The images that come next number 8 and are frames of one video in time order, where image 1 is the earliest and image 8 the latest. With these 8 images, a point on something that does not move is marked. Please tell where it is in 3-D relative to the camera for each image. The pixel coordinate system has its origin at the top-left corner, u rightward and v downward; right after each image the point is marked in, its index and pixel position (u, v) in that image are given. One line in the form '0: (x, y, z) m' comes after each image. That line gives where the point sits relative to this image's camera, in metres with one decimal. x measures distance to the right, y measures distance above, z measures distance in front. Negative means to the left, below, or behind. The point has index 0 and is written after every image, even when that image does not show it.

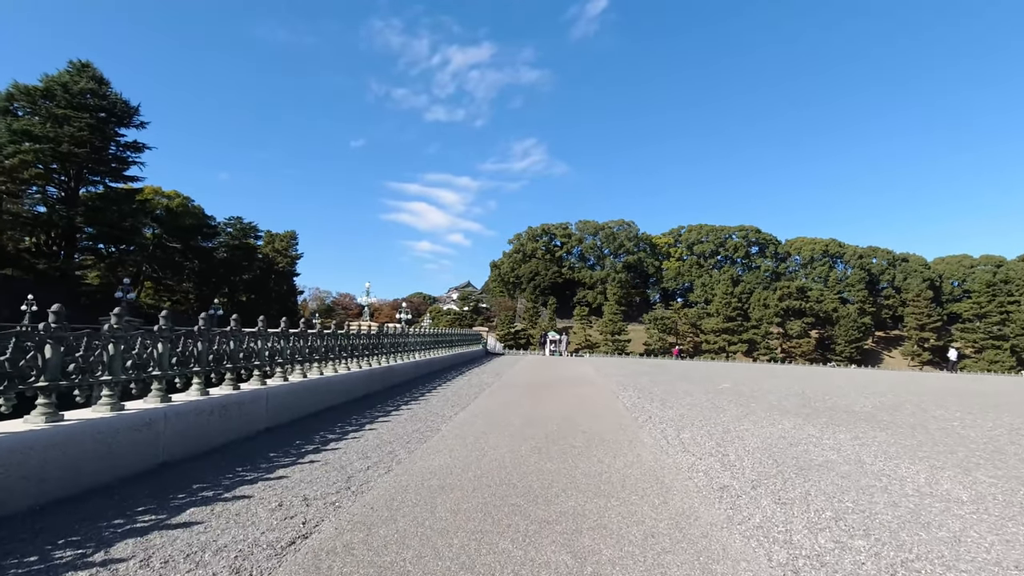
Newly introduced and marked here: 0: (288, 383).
0: (-3.7, -1.6, +9.8) m
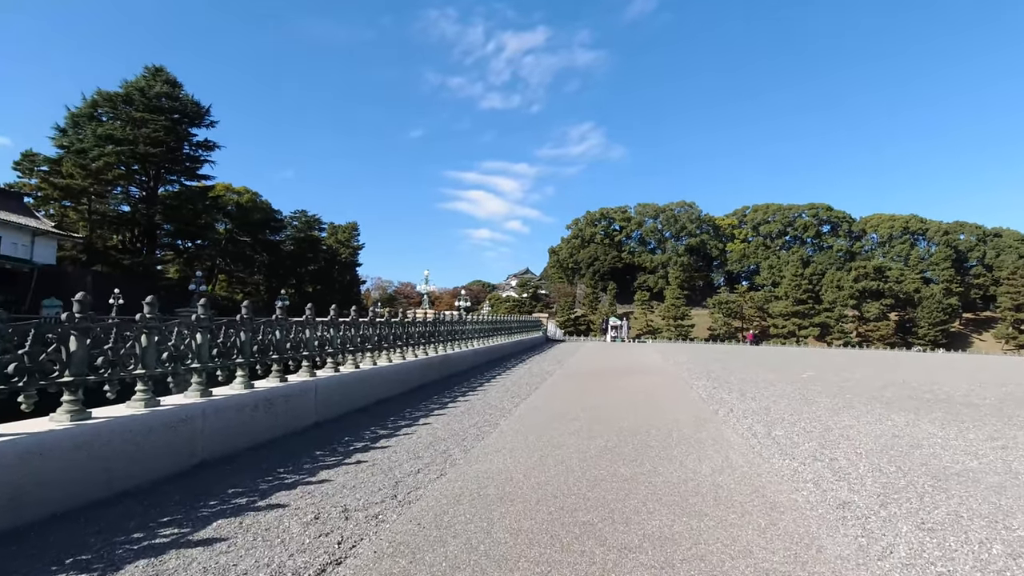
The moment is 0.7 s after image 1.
0: (-2.7, -1.4, +9.3) m
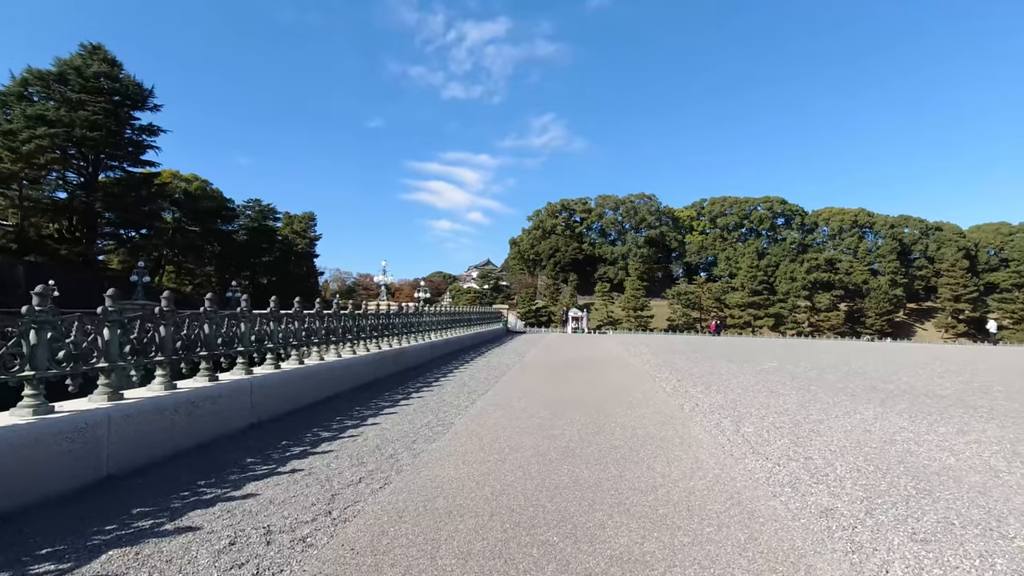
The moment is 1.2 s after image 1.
0: (-3.3, -1.2, +8.6) m
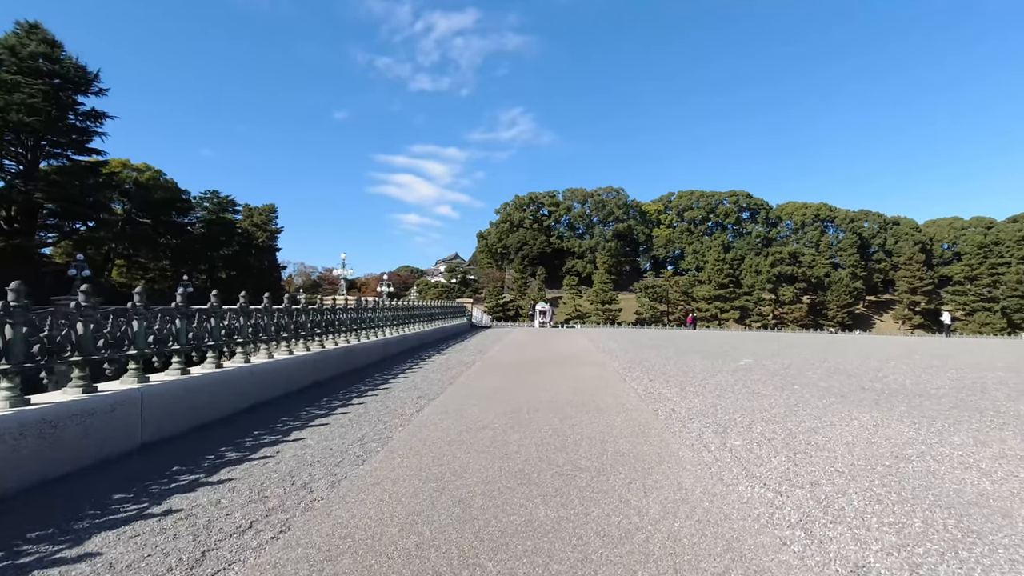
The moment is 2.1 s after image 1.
0: (-4.0, -1.1, +7.3) m
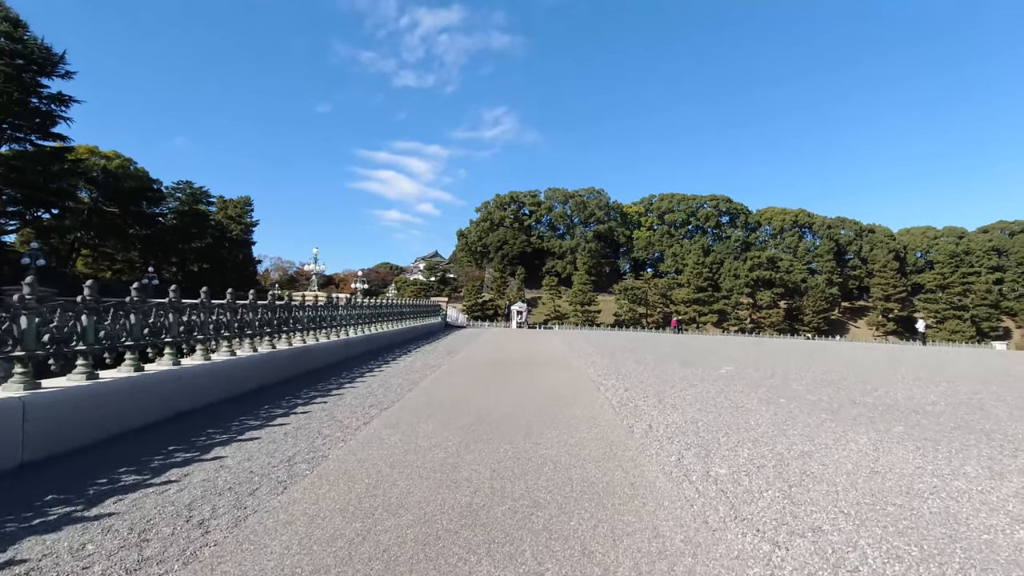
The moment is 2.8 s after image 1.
0: (-4.4, -1.0, +6.3) m
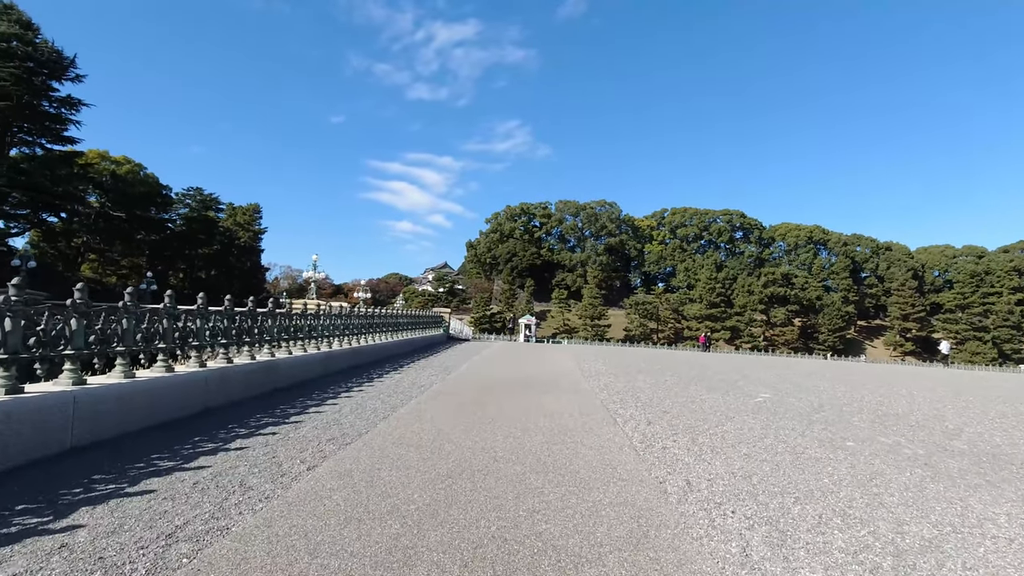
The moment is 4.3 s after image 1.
0: (-4.5, -1.0, +4.6) m
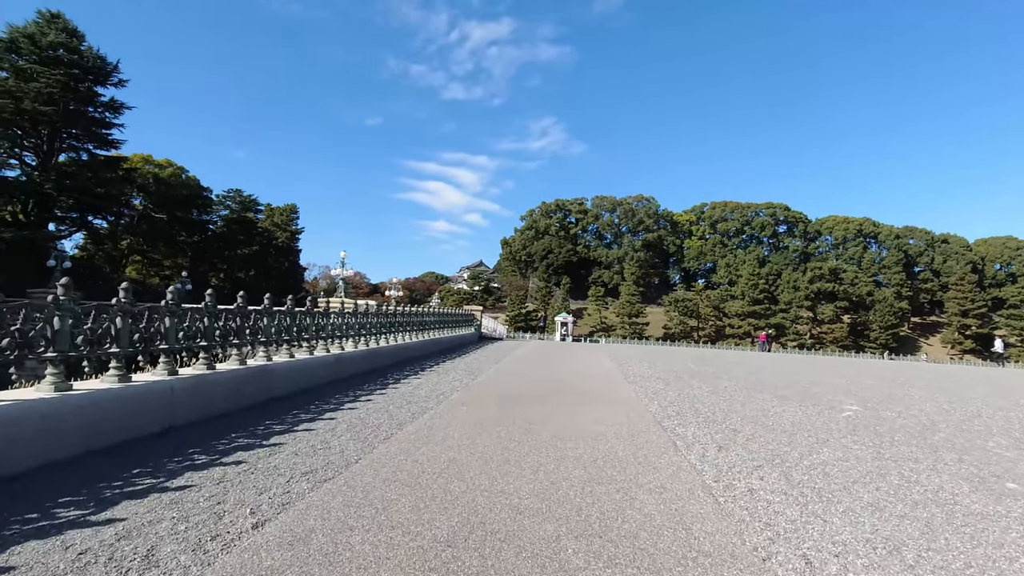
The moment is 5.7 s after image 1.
0: (-4.3, -0.9, +3.3) m
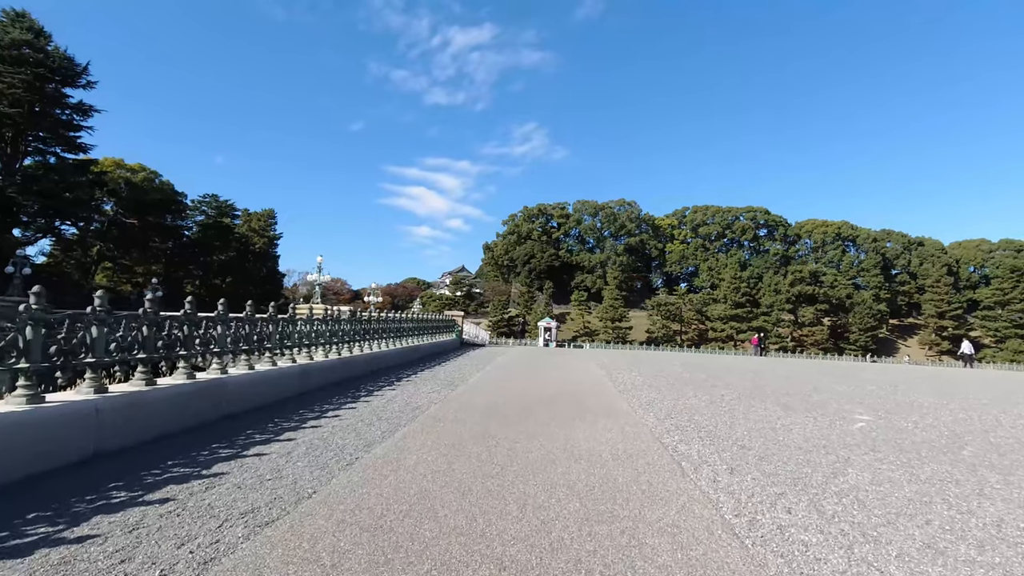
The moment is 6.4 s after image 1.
0: (-4.4, -0.9, +2.3) m
